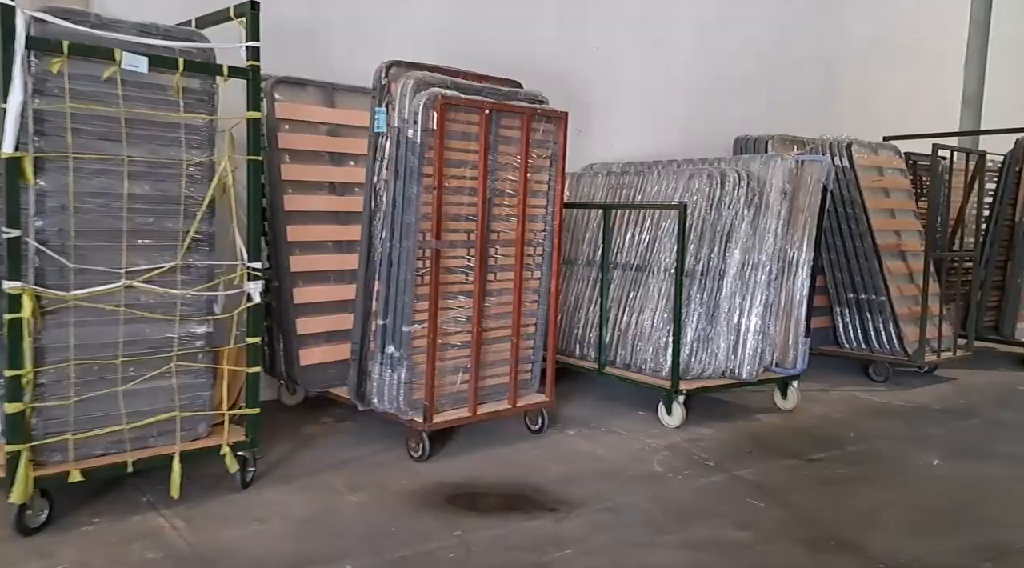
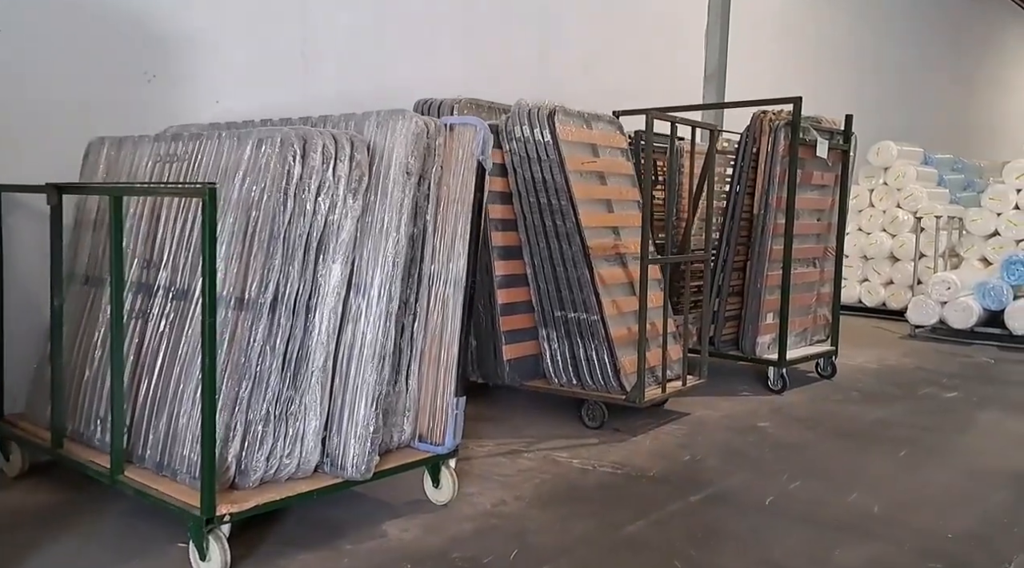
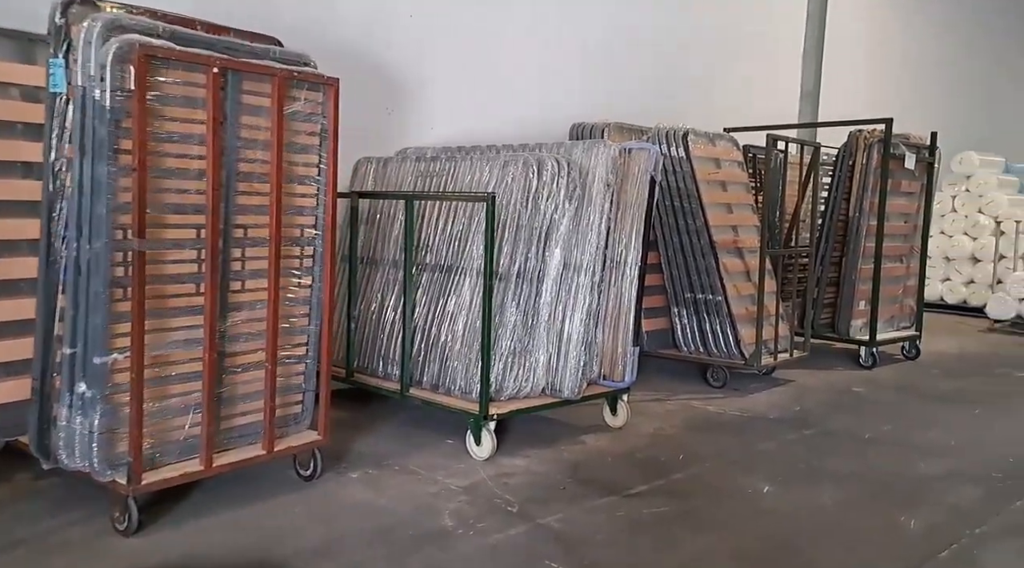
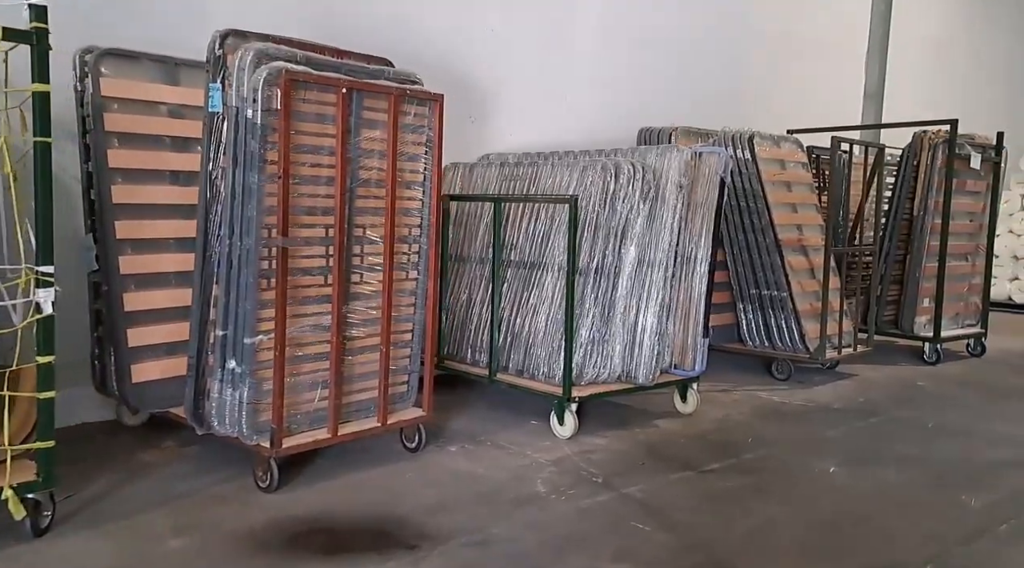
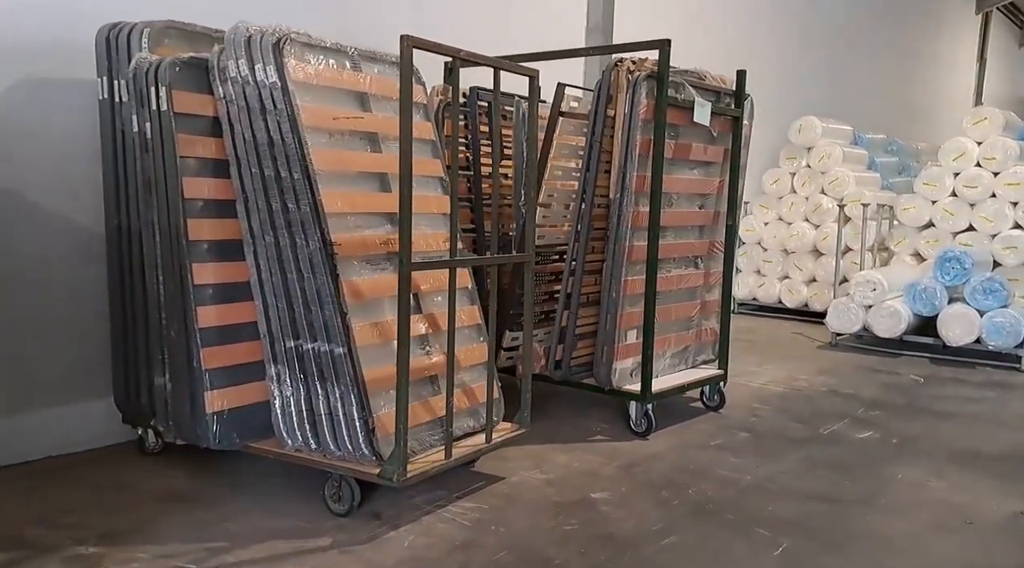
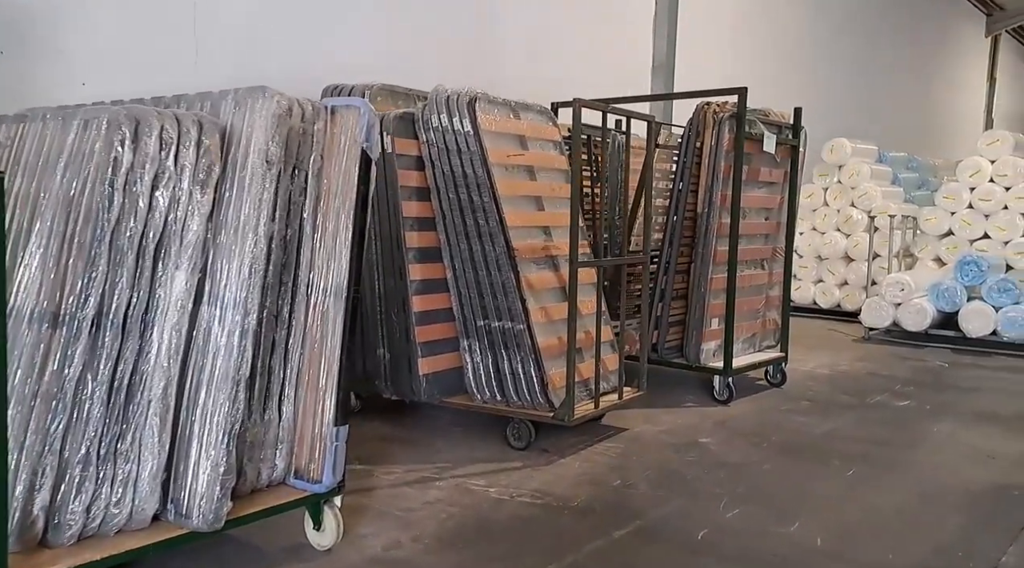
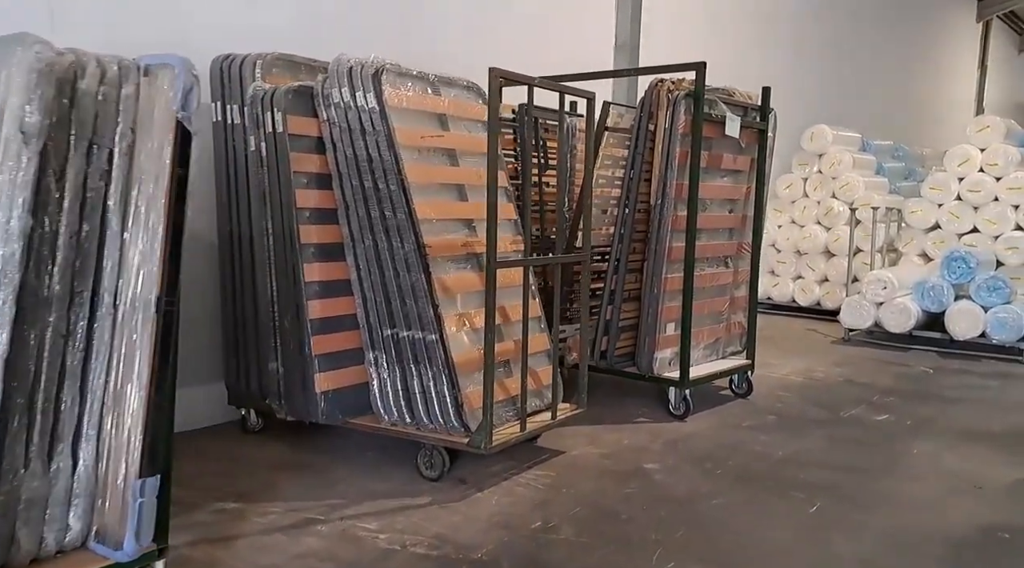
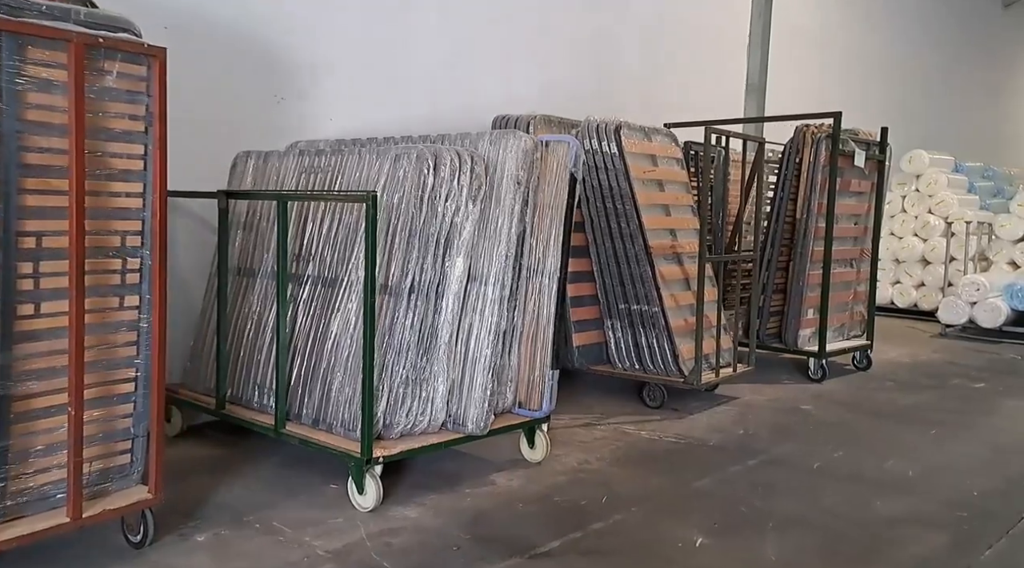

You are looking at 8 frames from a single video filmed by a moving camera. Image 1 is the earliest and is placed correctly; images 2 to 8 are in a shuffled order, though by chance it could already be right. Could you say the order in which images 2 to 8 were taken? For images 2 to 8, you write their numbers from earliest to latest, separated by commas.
4, 3, 8, 2, 6, 7, 5
